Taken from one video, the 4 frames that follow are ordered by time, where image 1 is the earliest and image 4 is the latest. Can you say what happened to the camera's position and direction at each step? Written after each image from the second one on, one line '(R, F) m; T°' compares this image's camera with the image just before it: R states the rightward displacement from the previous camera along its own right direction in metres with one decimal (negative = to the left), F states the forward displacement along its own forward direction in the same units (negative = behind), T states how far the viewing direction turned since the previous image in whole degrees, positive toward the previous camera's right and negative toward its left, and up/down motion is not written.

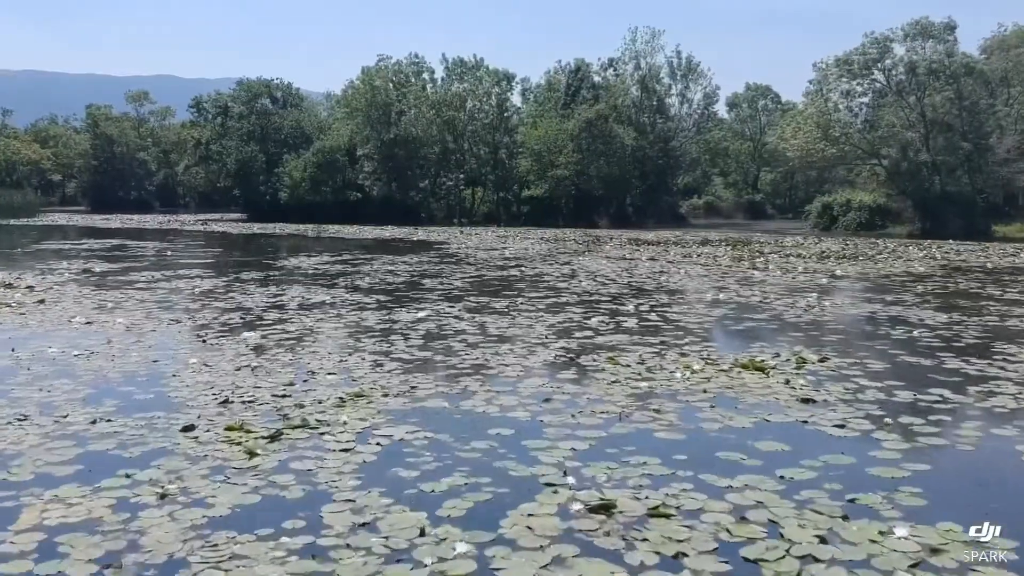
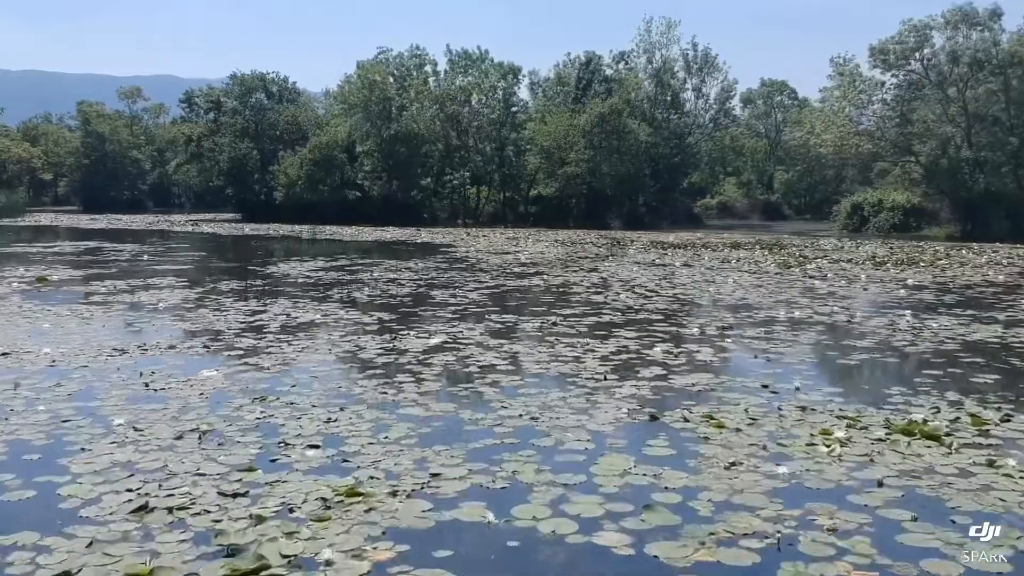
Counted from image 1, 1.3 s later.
(-0.4, +3.0) m; 0°
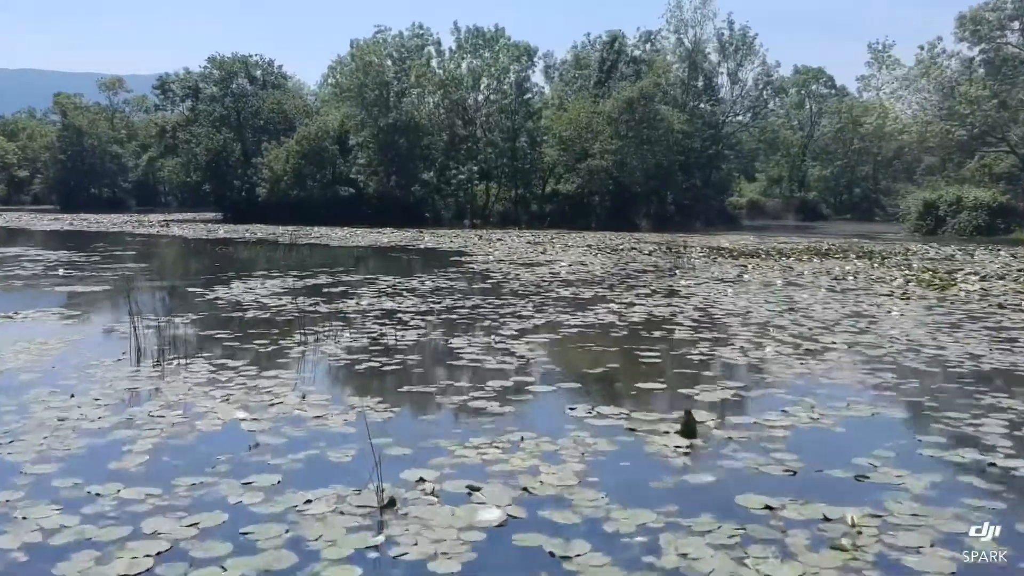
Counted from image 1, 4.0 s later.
(-0.7, +6.5) m; 0°
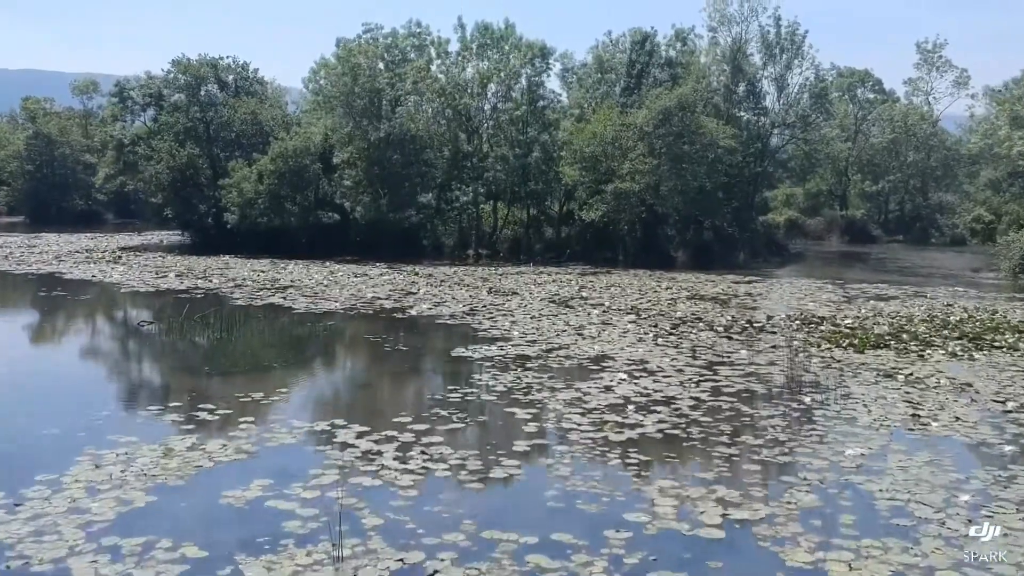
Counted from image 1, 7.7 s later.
(-0.4, +7.3) m; 0°
